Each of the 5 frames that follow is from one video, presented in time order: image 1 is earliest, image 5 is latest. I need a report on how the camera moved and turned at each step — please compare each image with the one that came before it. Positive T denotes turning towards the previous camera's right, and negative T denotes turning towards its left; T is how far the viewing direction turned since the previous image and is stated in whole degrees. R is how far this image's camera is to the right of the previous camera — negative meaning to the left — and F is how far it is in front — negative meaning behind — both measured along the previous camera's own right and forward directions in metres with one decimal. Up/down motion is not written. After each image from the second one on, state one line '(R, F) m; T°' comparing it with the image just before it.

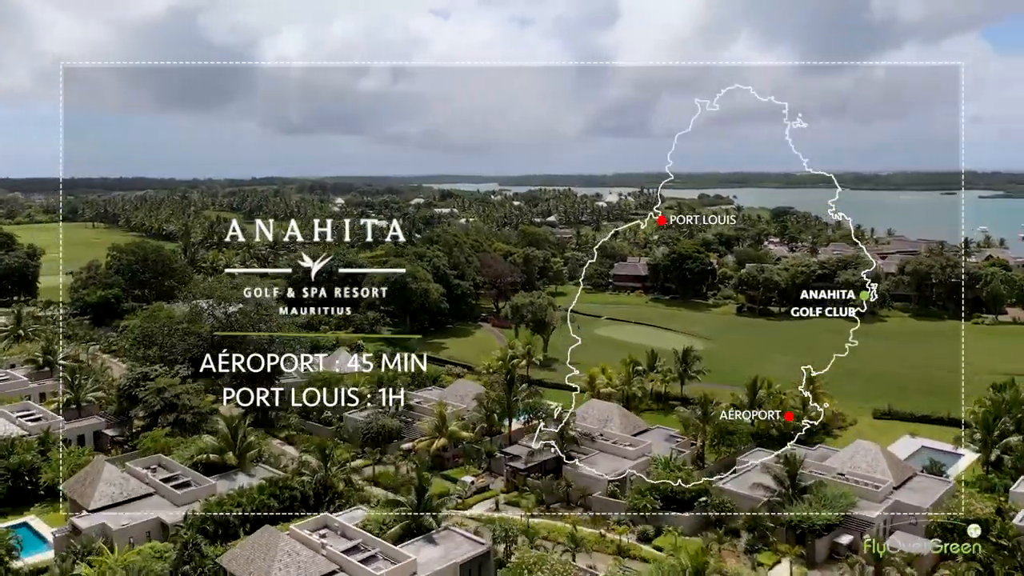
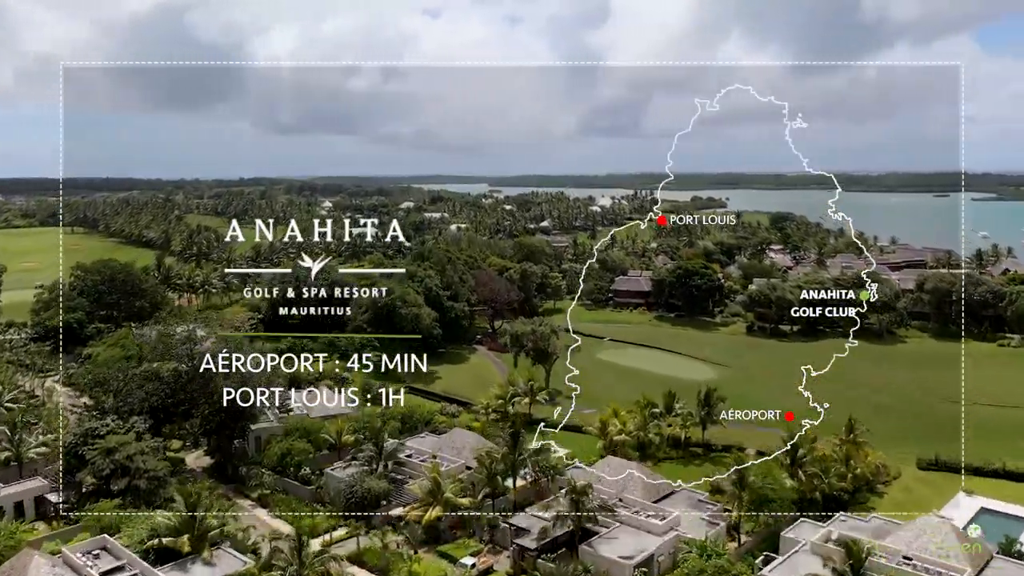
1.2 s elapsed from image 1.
(-0.3, +2.5) m; +1°
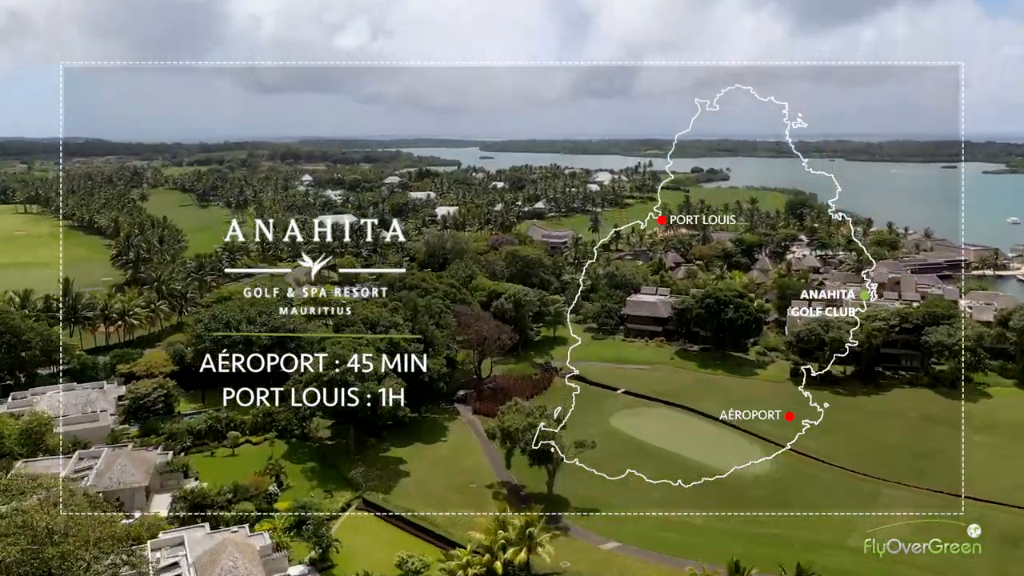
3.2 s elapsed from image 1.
(0.0, +7.4) m; +1°
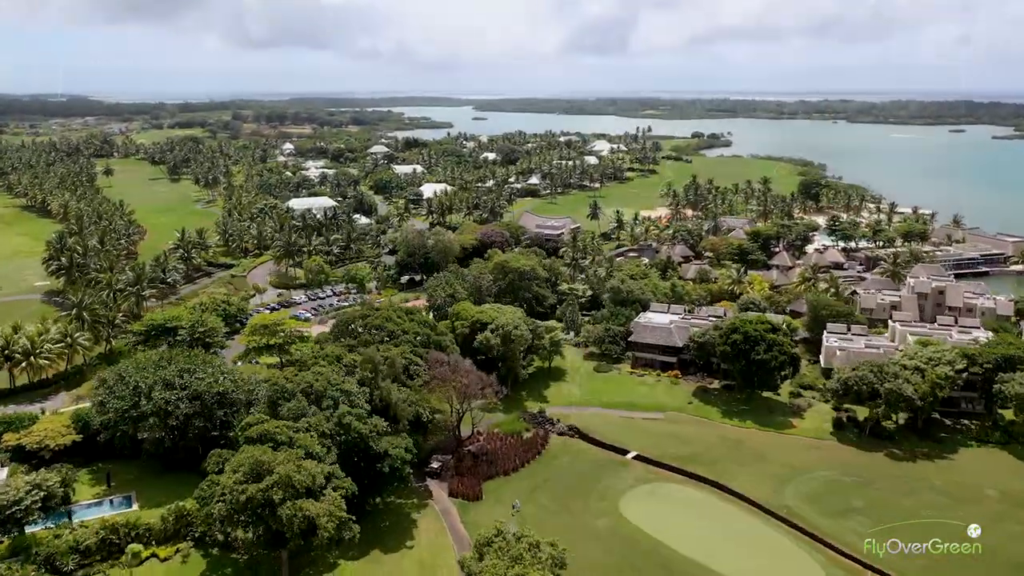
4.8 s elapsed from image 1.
(+0.2, +5.6) m; 0°
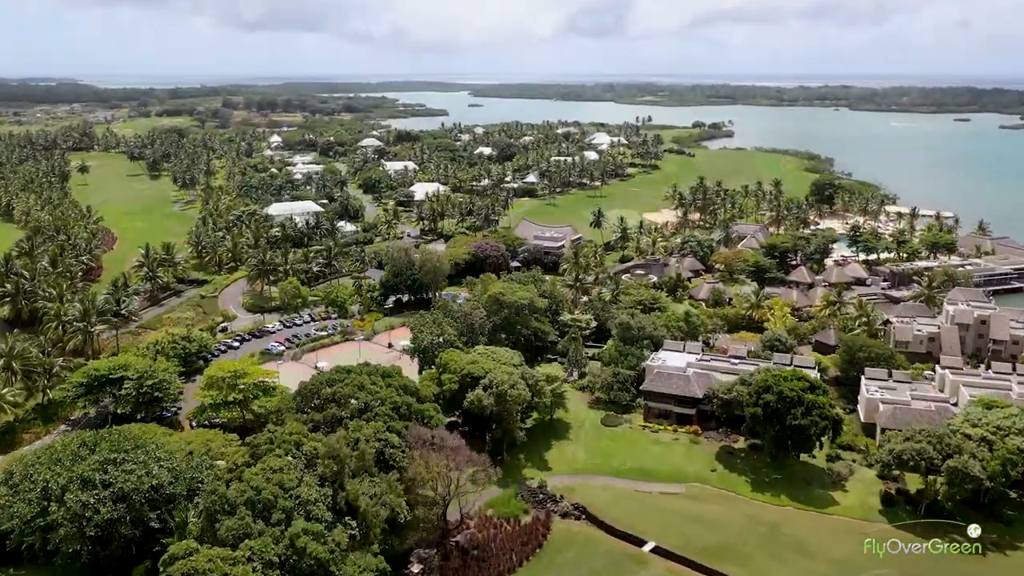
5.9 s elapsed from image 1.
(0.0, +3.9) m; 0°
